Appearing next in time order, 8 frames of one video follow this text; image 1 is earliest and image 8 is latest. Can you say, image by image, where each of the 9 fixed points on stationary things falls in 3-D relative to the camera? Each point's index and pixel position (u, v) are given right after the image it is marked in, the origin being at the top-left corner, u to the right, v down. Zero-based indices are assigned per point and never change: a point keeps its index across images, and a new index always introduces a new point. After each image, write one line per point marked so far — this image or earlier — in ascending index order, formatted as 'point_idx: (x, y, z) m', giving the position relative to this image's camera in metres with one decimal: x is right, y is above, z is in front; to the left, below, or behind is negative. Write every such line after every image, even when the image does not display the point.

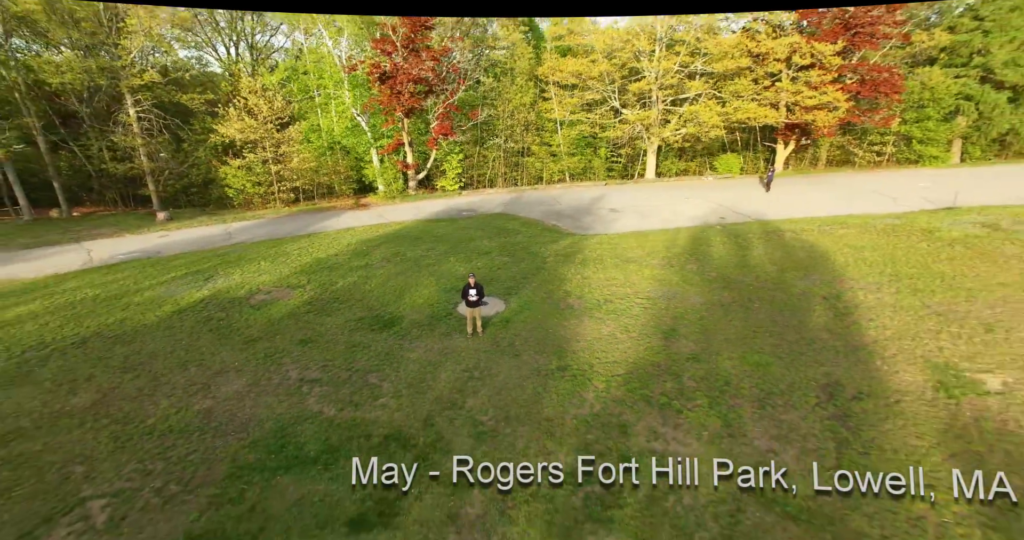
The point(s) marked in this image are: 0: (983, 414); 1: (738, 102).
0: (+4.6, -1.3, +4.5) m
1: (+7.6, +5.6, +16.1) m
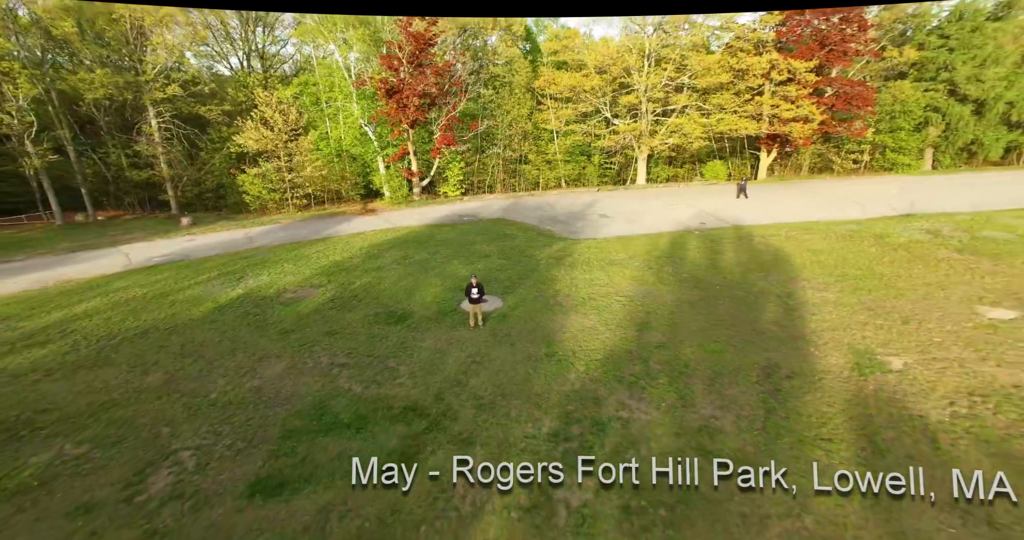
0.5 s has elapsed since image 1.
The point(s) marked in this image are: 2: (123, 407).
0: (+4.5, -1.4, +5.7) m
1: (+7.5, +5.6, +17.3) m
2: (-4.8, -1.6, +5.8) m
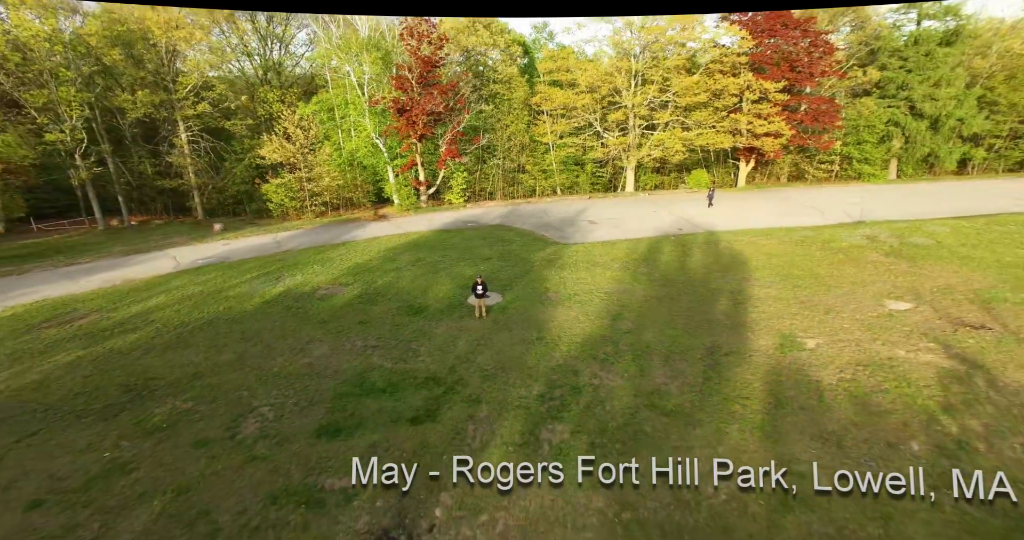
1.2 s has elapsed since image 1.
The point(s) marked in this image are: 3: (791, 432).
0: (+4.5, -1.4, +7.5) m
1: (+7.5, +5.6, +19.1) m
2: (-4.8, -1.7, +7.6) m
3: (+3.6, -2.0, +6.1) m
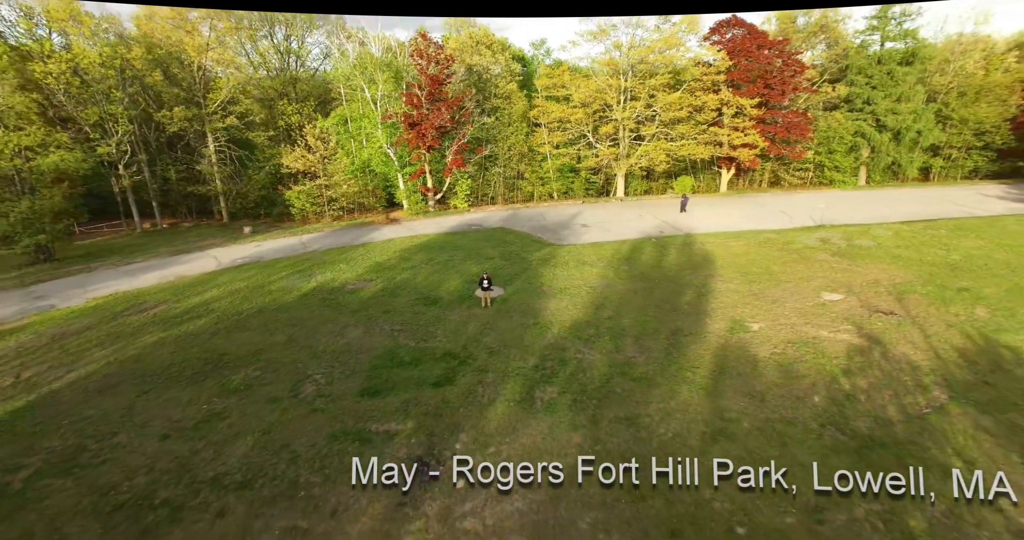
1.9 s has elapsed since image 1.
0: (+4.5, -1.3, +9.3) m
1: (+7.5, +5.6, +20.9) m
2: (-4.8, -1.6, +9.4) m
3: (+3.6, -1.9, +7.9) m
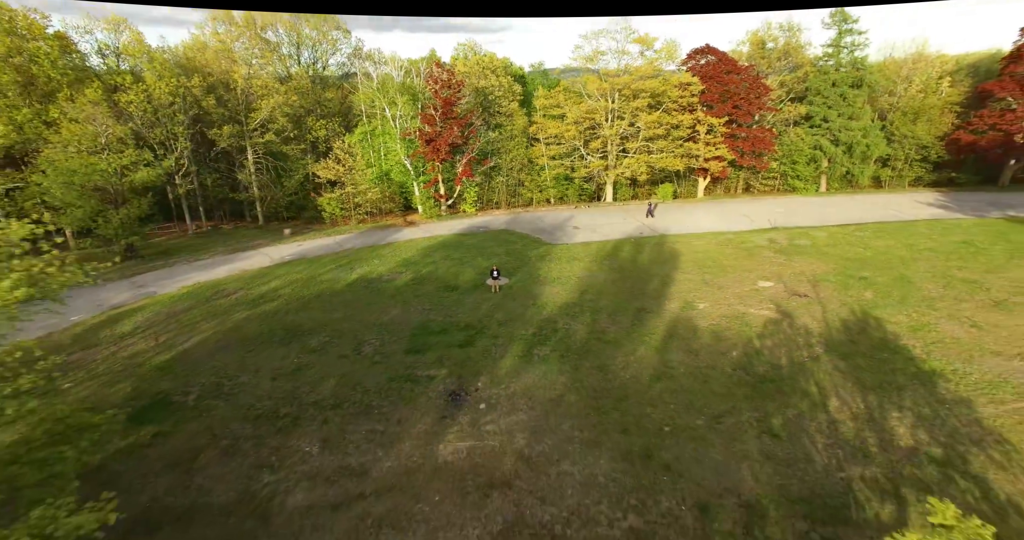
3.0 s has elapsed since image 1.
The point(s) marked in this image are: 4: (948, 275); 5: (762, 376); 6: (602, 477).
0: (+4.6, -1.1, +12.4) m
1: (+7.6, +5.8, +24.0) m
2: (-4.7, -1.4, +12.5) m
3: (+3.7, -1.7, +11.0) m
4: (+11.5, -0.1, +12.7) m
5: (+5.1, -2.1, +9.7) m
6: (+1.4, -3.2, +7.5) m
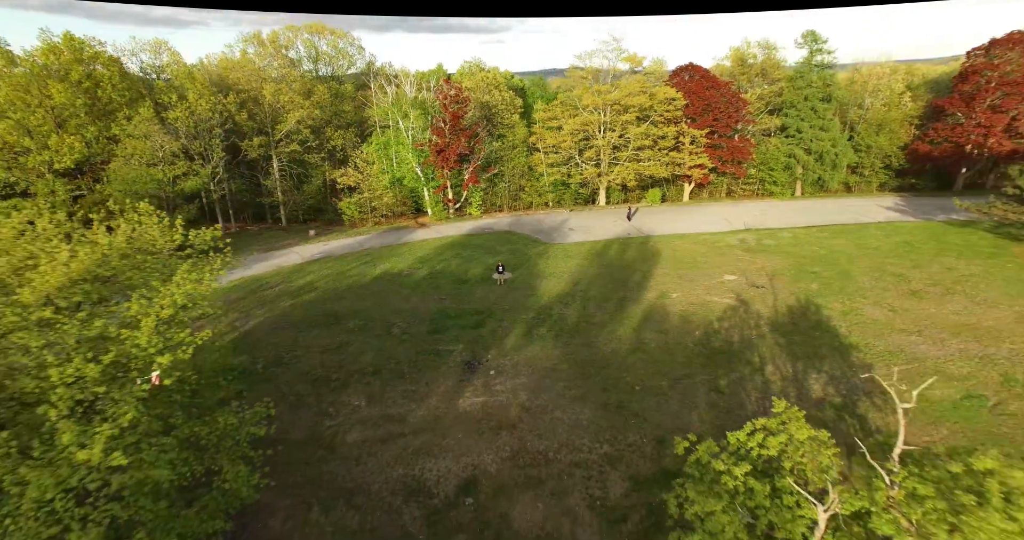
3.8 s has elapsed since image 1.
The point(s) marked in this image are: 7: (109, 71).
0: (+4.7, -1.0, +14.7) m
1: (+7.6, +5.9, +26.4) m
2: (-4.6, -1.3, +14.8) m
3: (+3.8, -1.6, +13.3) m
4: (+11.6, 0.0, +15.1) m
5: (+5.2, -2.0, +12.1) m
6: (+1.5, -3.1, +9.8) m
7: (-15.8, +7.8, +18.8) m
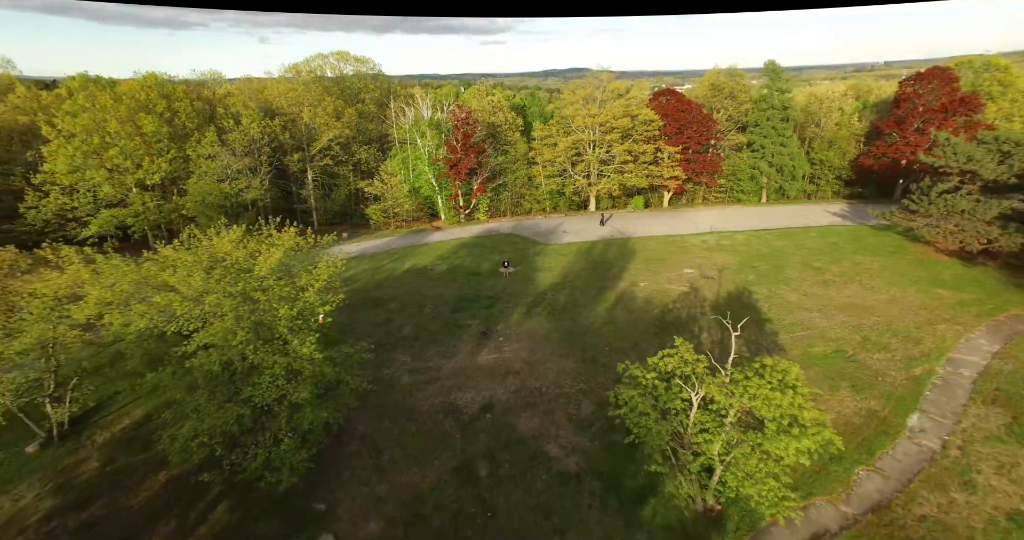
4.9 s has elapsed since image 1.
0: (+4.8, -0.8, +18.8) m
1: (+7.8, +6.1, +30.4) m
2: (-4.5, -1.1, +18.9) m
3: (+3.9, -1.4, +17.4) m
4: (+11.8, +0.2, +19.2) m
5: (+5.3, -1.8, +16.1) m
6: (+1.6, -2.9, +13.9) m
7: (-15.7, +8.0, +22.9) m
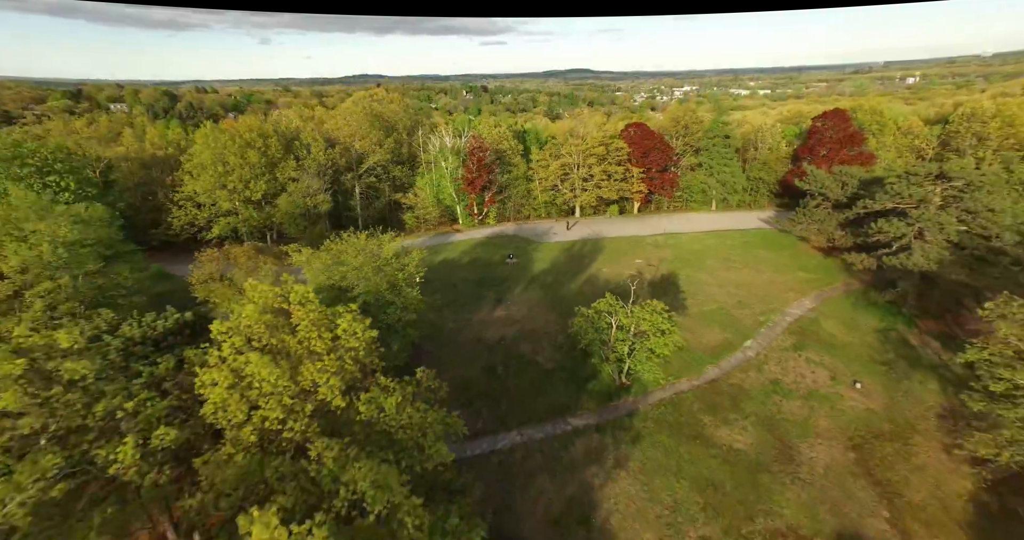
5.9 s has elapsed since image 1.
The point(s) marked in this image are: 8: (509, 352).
0: (+5.0, -0.3, +26.9) m
1: (+8.0, +6.6, +38.5) m
2: (-4.3, -0.6, +27.0) m
3: (+4.1, -0.9, +25.5) m
4: (+12.0, +0.7, +27.2) m
5: (+5.5, -1.2, +24.2) m
6: (+1.8, -2.3, +22.0) m
7: (-15.5, +8.5, +31.0) m
8: (-0.2, -3.4, +19.7) m
